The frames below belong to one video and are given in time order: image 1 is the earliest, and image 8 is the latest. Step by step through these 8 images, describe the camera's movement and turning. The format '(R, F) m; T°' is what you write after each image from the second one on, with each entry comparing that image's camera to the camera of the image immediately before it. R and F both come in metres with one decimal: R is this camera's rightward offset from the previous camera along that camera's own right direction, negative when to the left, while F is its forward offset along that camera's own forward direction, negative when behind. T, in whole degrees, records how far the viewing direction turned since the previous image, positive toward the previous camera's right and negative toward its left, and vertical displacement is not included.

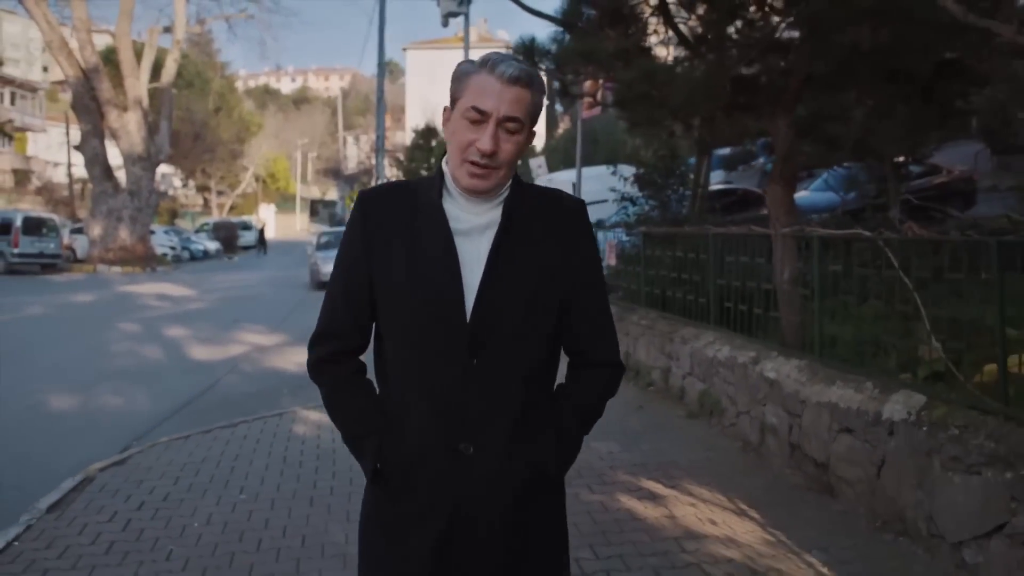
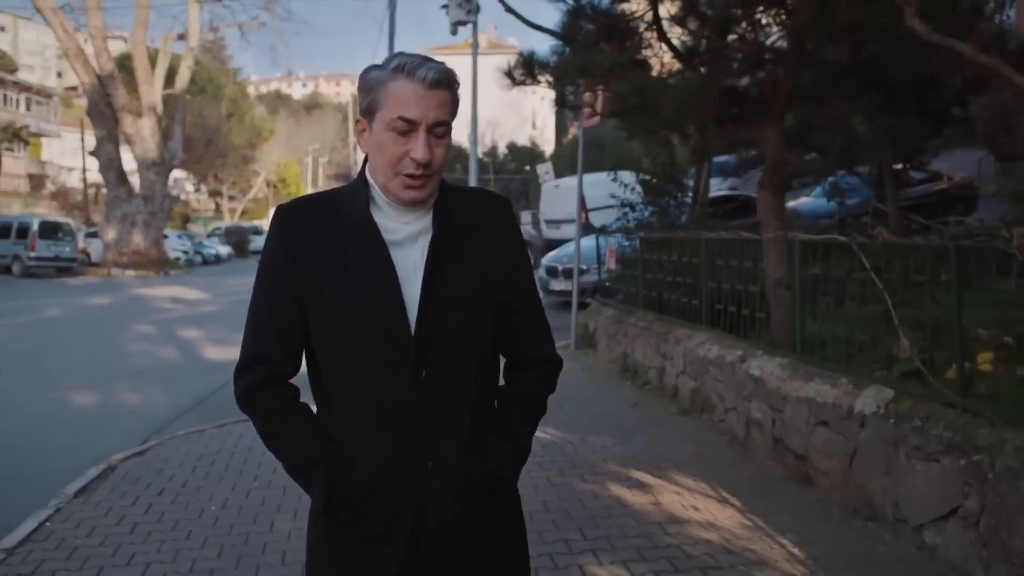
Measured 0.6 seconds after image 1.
(+0.1, -0.4) m; -1°
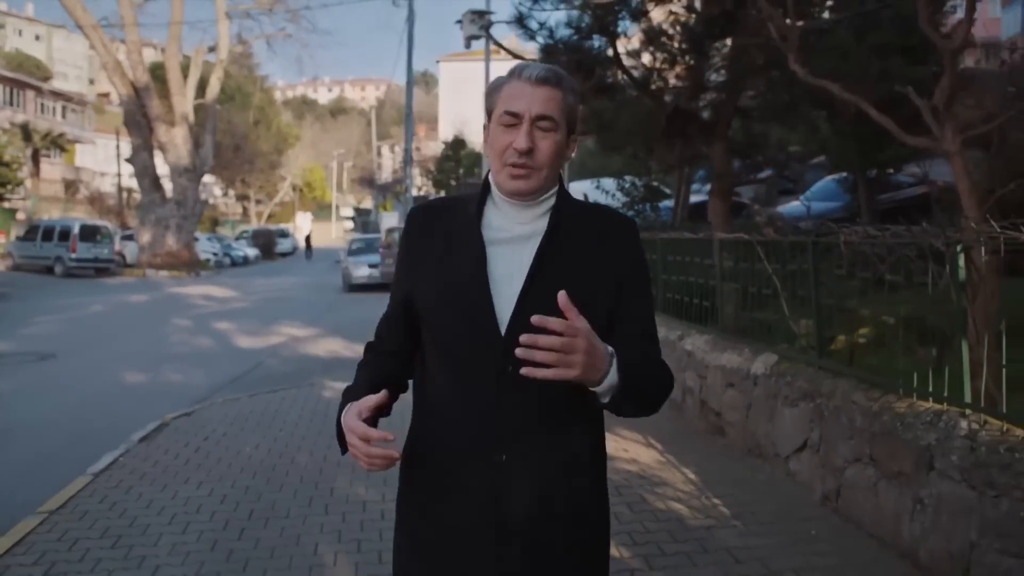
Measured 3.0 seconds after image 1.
(+0.4, -1.5) m; -1°
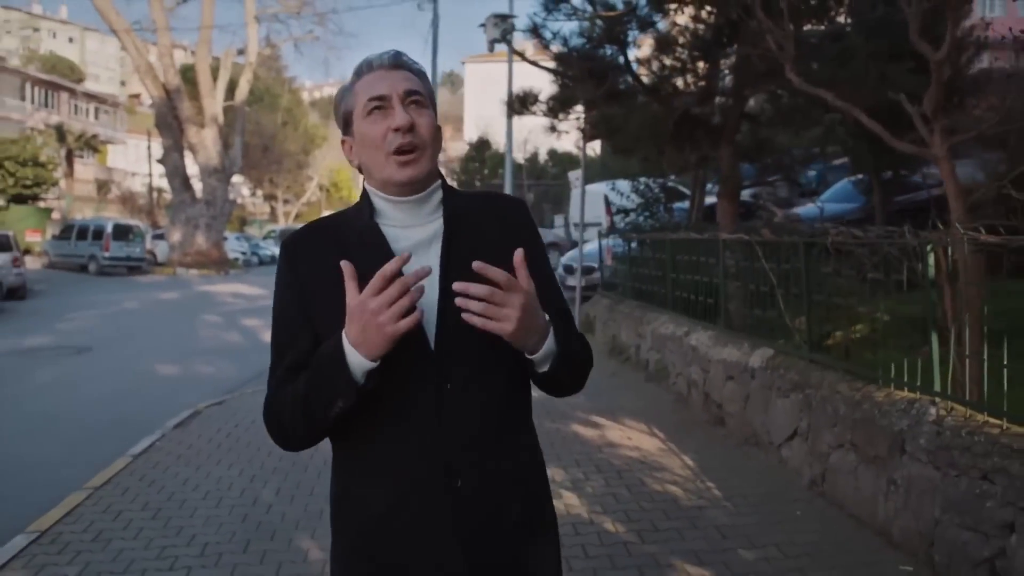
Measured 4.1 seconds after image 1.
(+0.1, -0.4) m; -1°
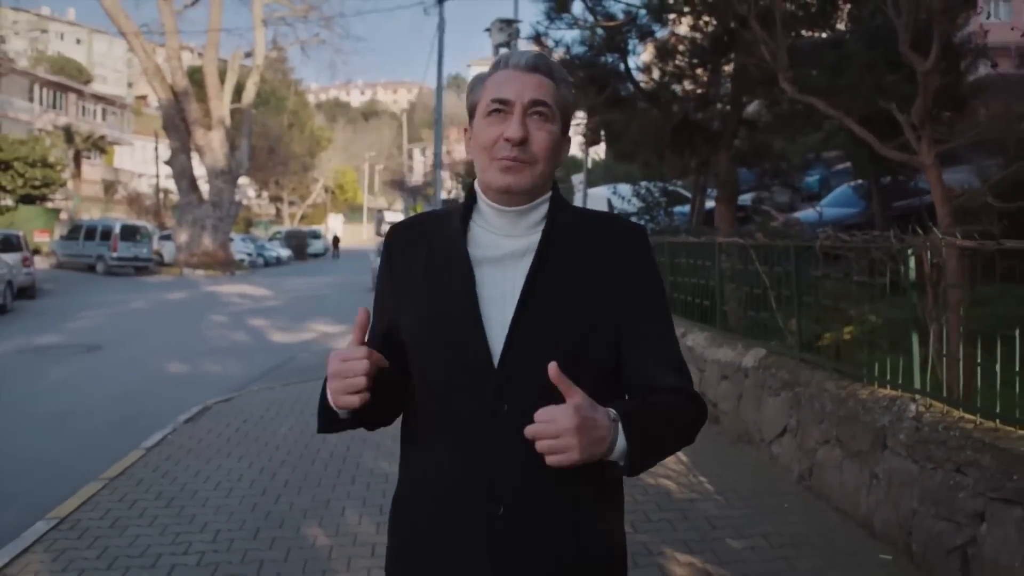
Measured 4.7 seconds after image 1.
(0.0, -0.2) m; 0°
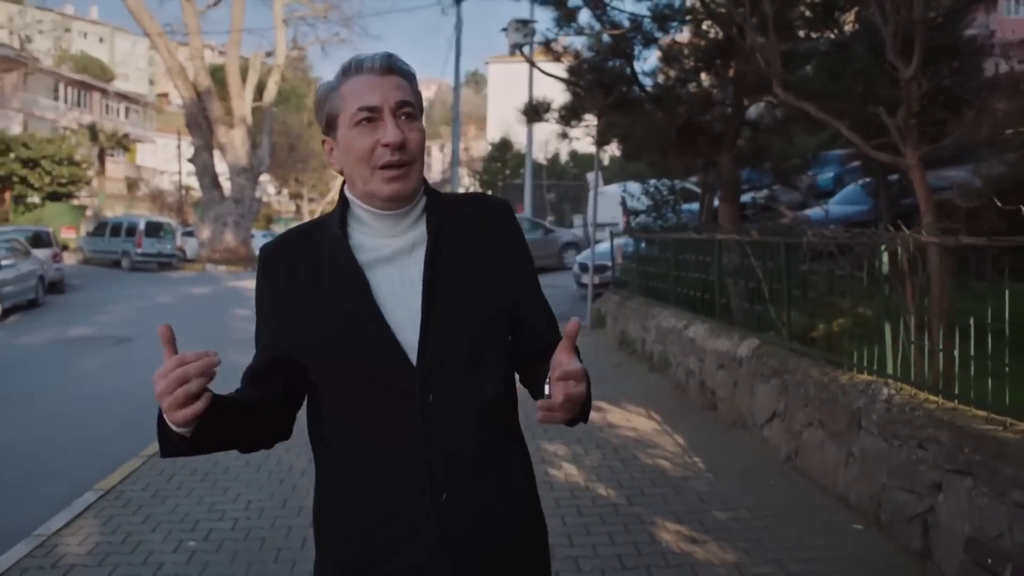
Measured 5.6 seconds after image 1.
(+0.1, -0.5) m; -1°
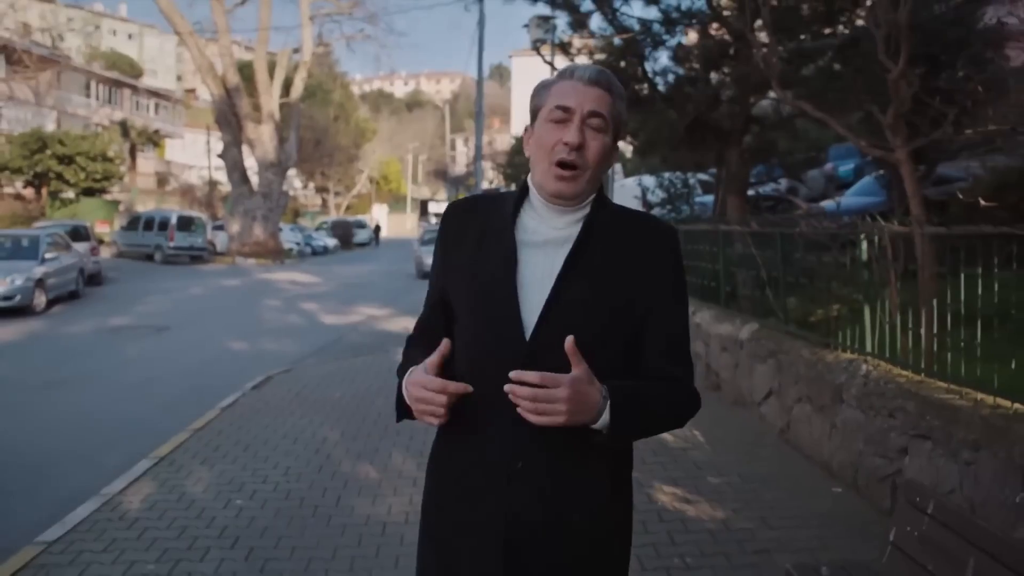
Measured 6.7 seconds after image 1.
(+0.1, -0.6) m; -1°
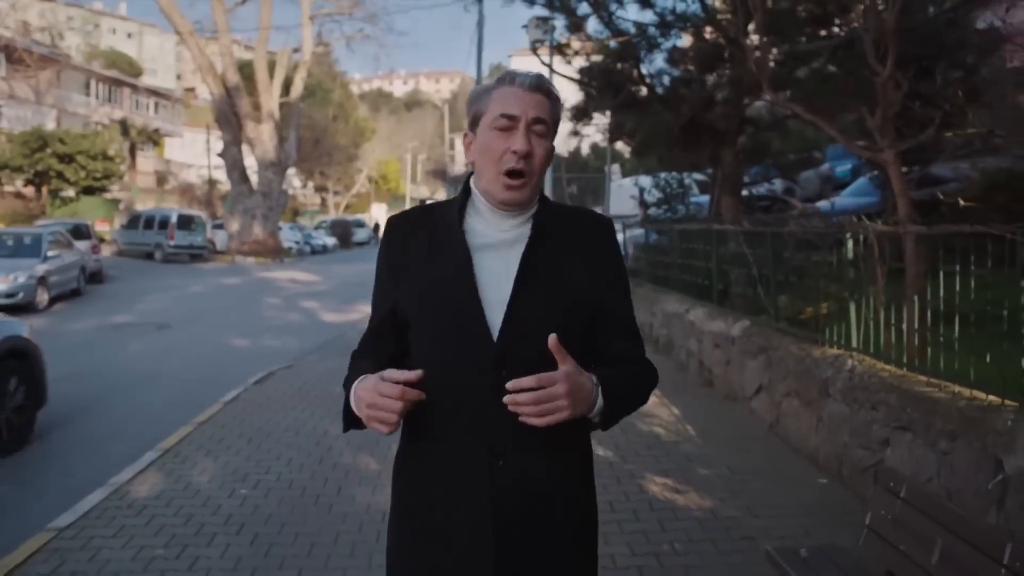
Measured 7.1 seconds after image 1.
(0.0, -0.2) m; 0°
